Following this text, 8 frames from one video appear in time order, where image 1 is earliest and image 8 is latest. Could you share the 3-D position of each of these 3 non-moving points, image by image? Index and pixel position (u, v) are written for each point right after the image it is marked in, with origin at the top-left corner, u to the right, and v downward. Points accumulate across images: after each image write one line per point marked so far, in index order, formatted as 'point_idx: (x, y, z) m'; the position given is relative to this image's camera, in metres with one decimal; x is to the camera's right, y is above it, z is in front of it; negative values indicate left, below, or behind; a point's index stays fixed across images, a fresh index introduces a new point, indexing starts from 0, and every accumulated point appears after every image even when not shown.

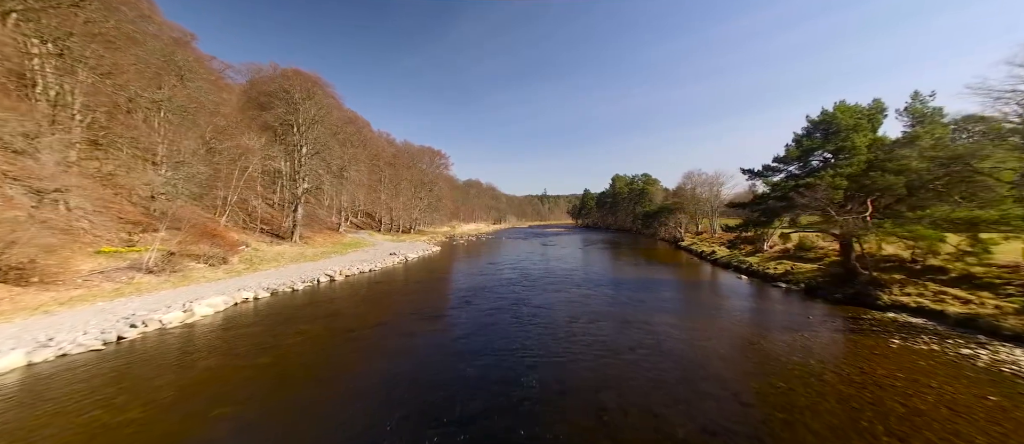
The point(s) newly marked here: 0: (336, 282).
0: (-9.4, -3.3, +18.2) m
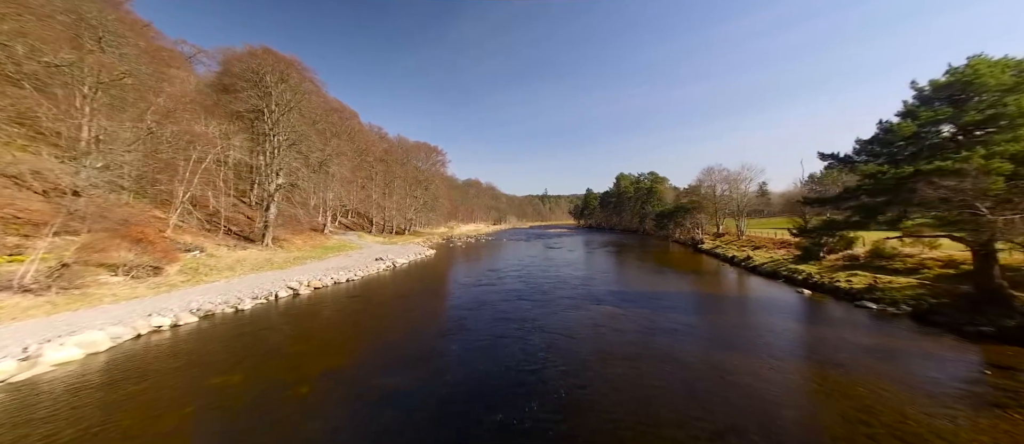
0: (-9.2, -3.4, +15.0) m
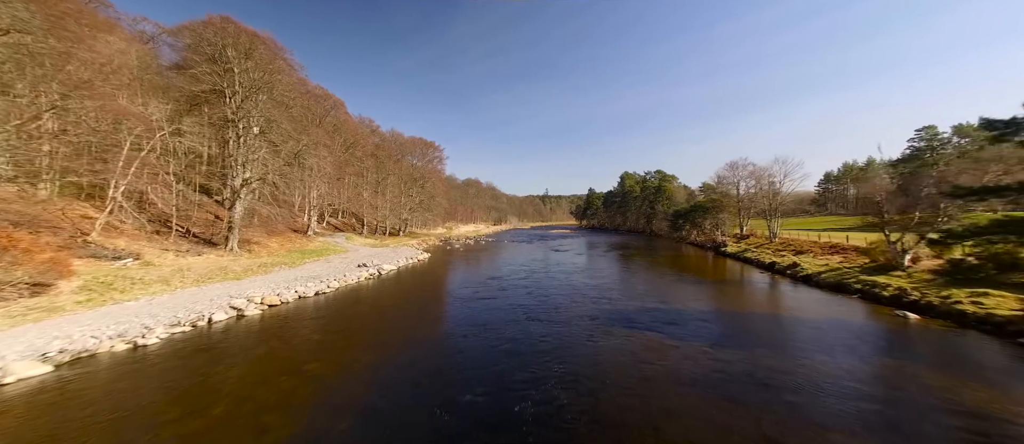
0: (-8.9, -3.4, +11.5) m
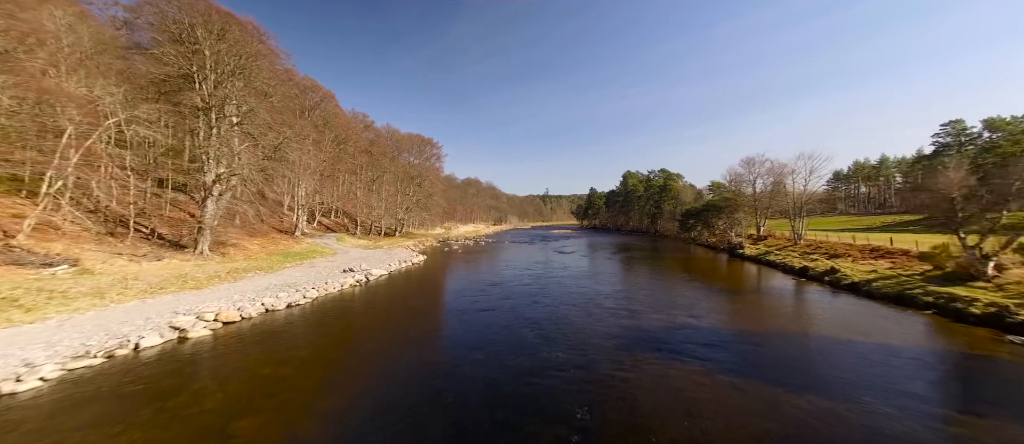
0: (-8.8, -3.4, +9.4) m
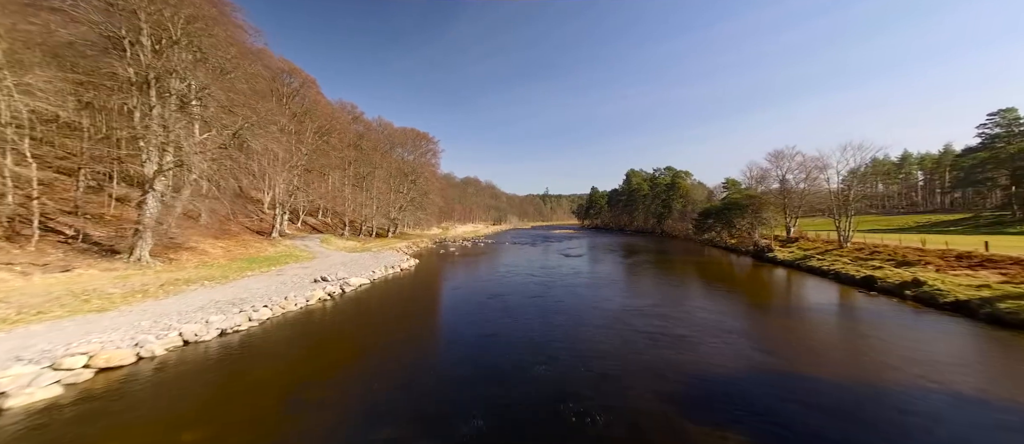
0: (-8.6, -3.4, +6.0) m
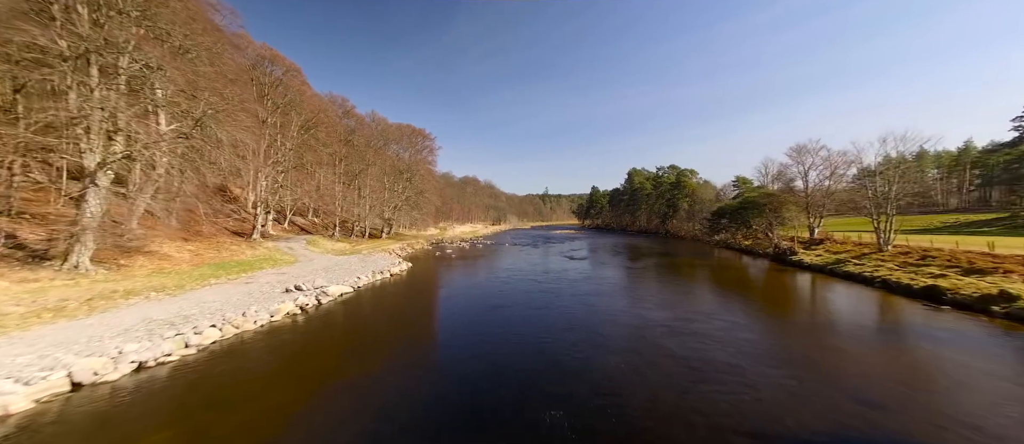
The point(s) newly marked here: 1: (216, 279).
0: (-8.5, -3.4, +3.6) m
1: (-14.2, -2.7, +16.2) m
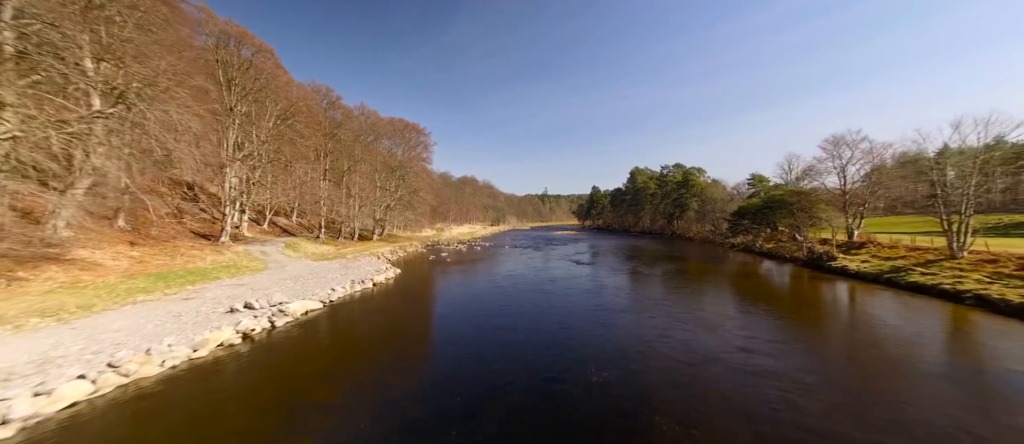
0: (-8.4, -3.5, +0.4) m
1: (-14.1, -2.8, +13.0) m
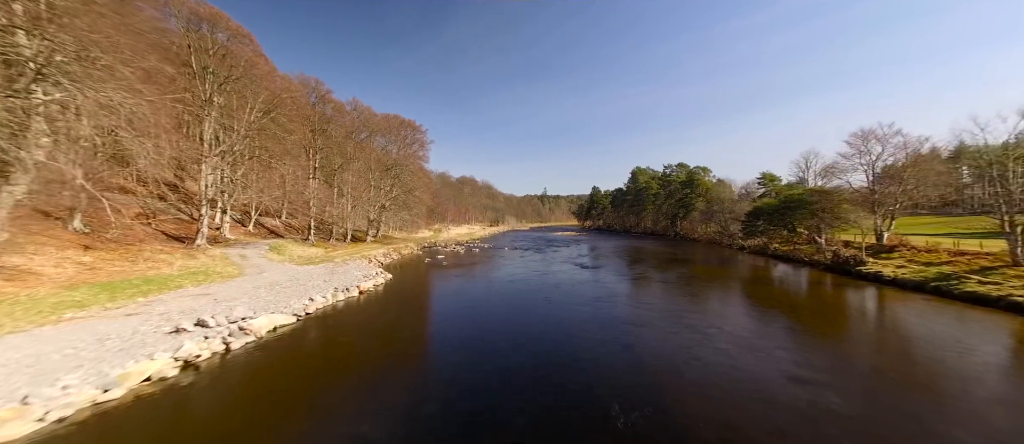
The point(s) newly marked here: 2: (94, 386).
0: (-8.3, -3.6, -1.6) m
1: (-14.0, -2.9, +10.9) m
2: (-9.2, -3.5, +7.7) m
